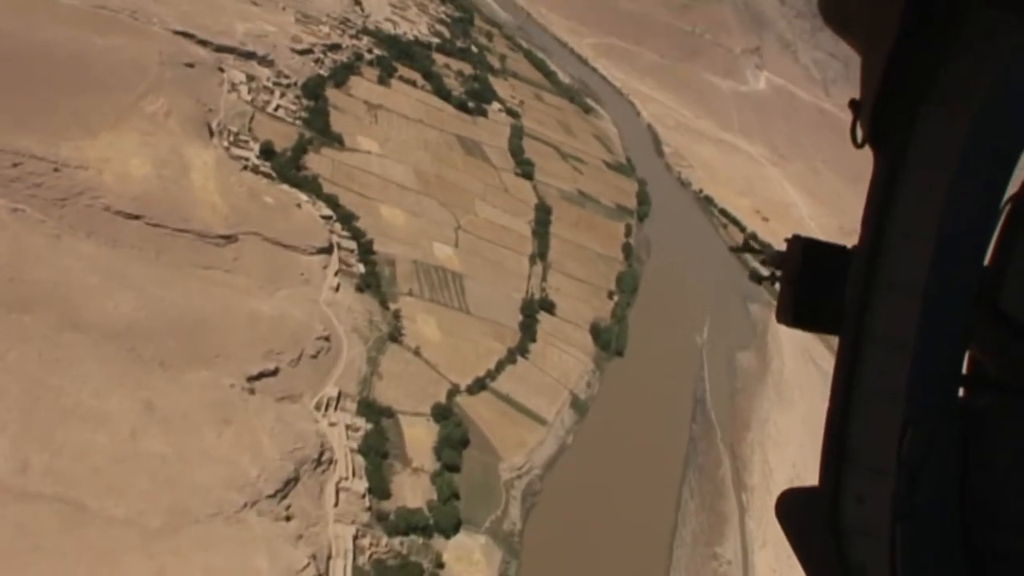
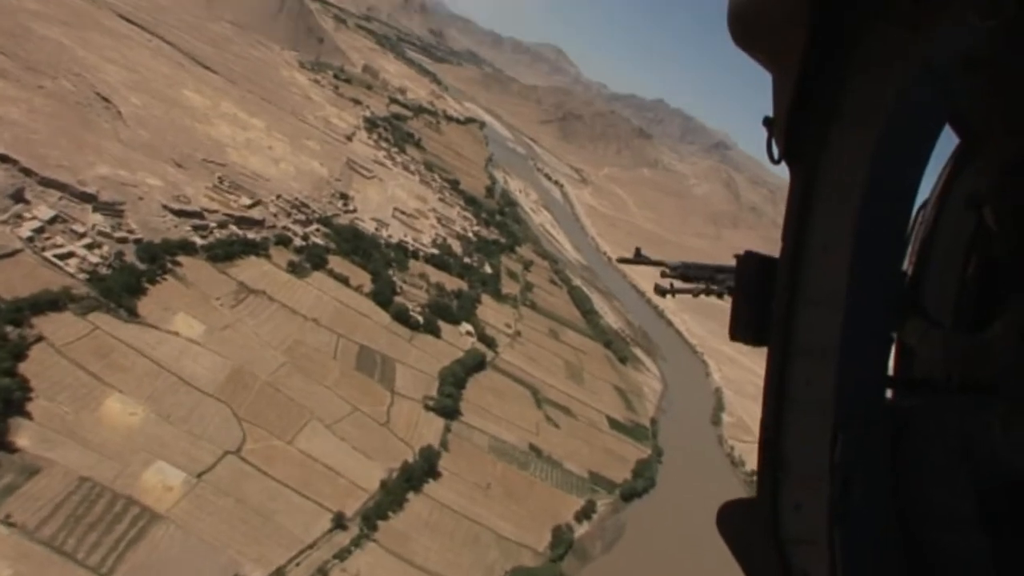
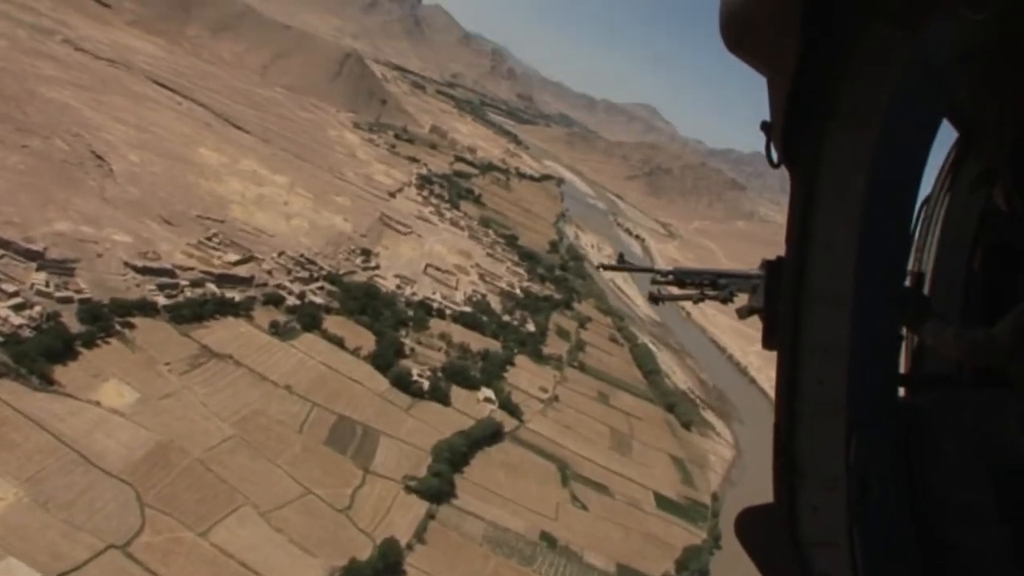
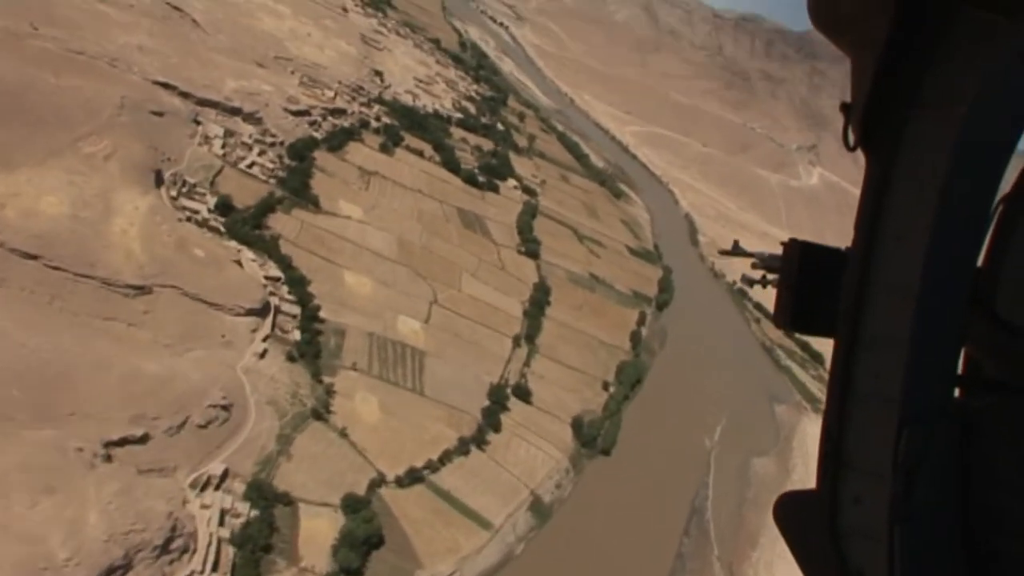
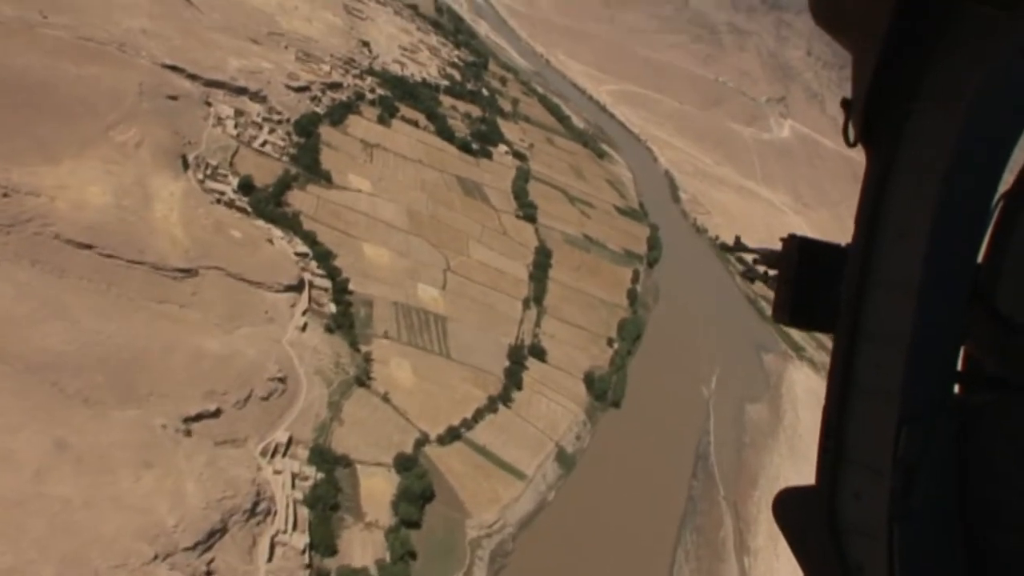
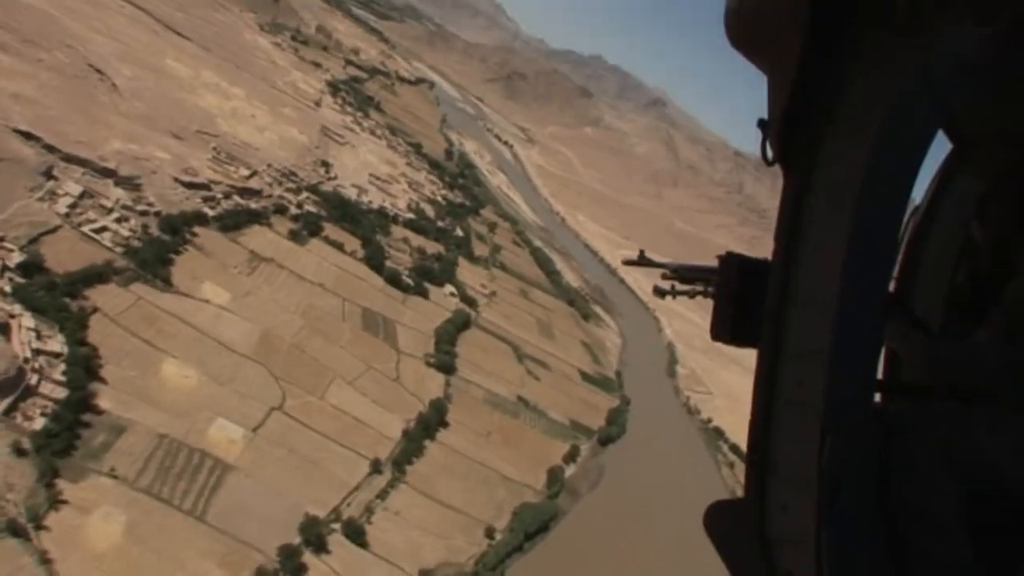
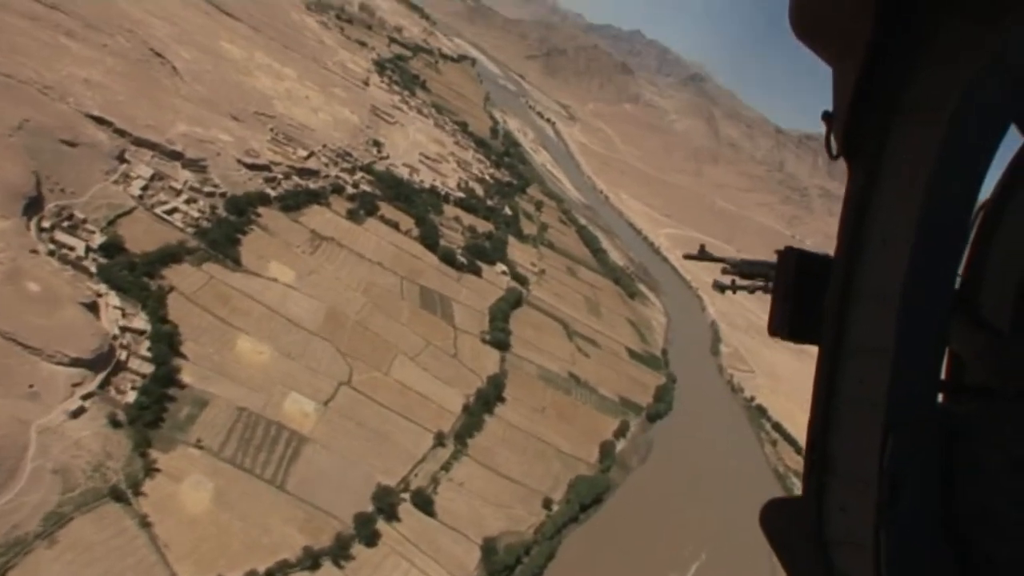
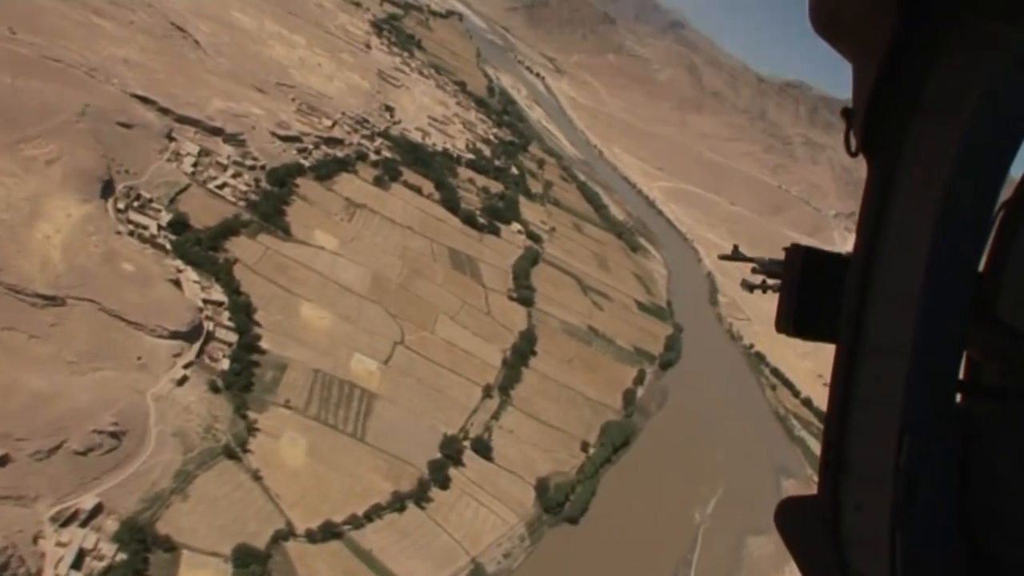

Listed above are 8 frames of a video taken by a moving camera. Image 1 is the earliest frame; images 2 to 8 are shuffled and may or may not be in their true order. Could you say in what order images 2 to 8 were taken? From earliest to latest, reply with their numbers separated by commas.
5, 4, 8, 7, 6, 2, 3
